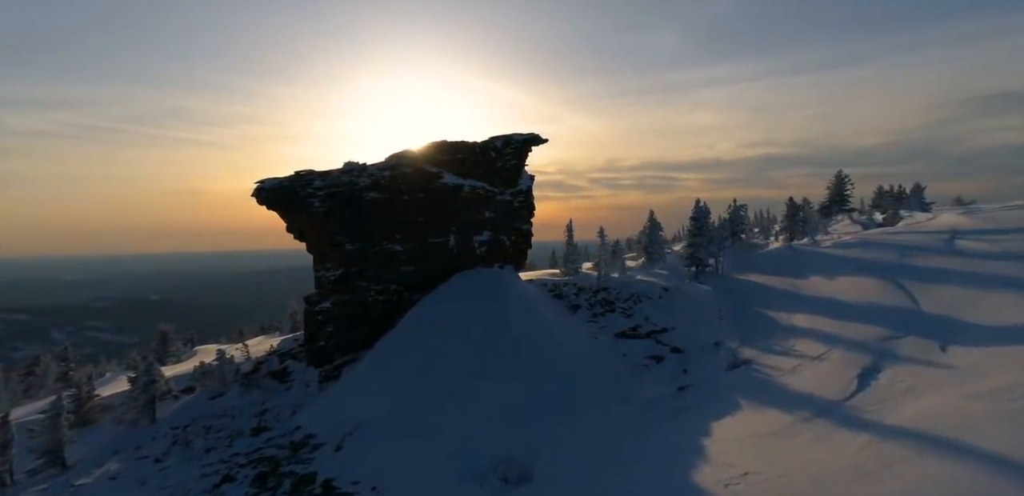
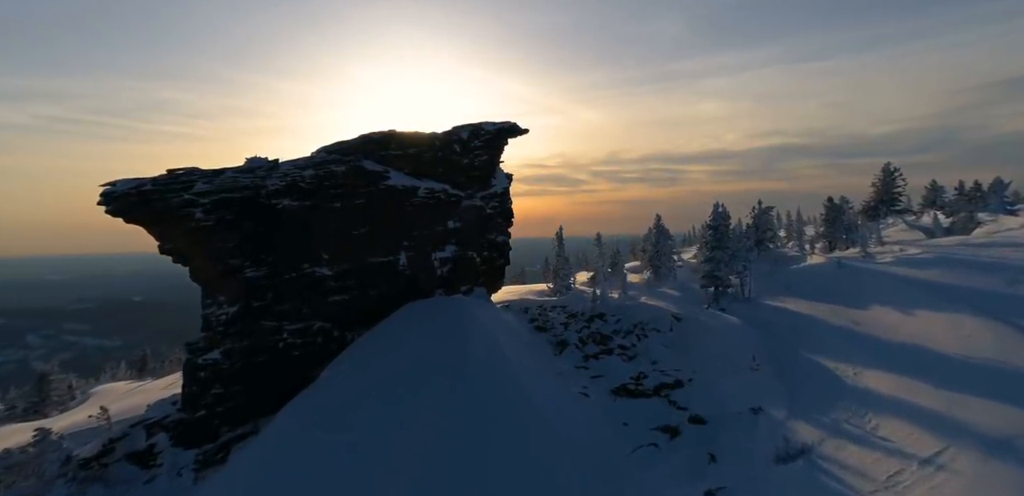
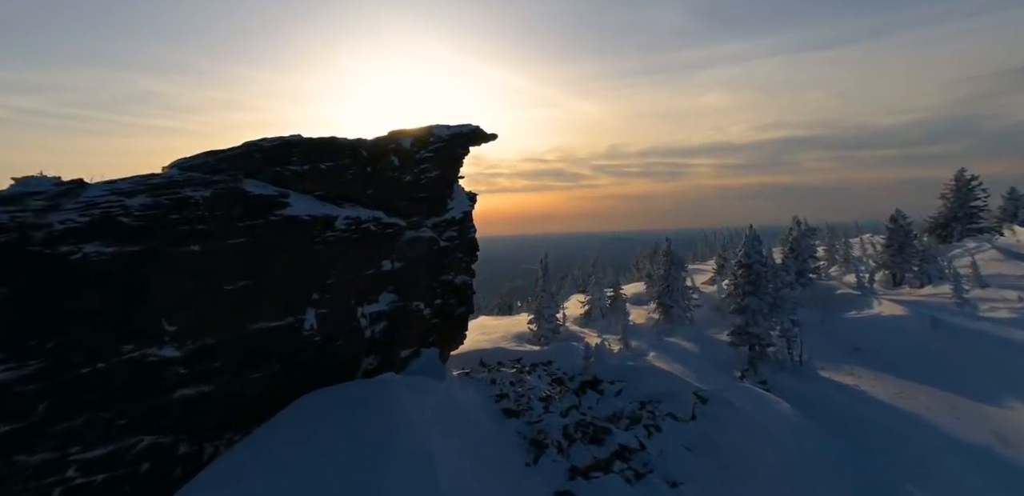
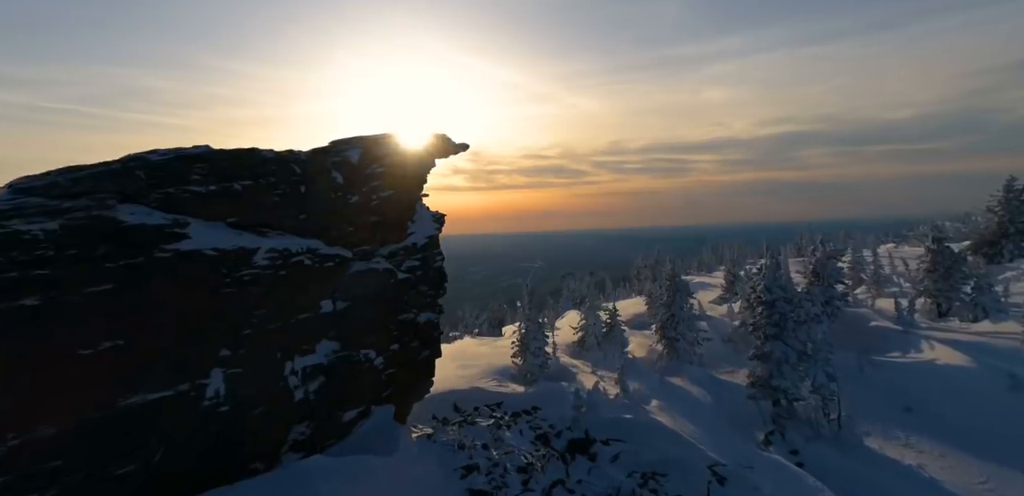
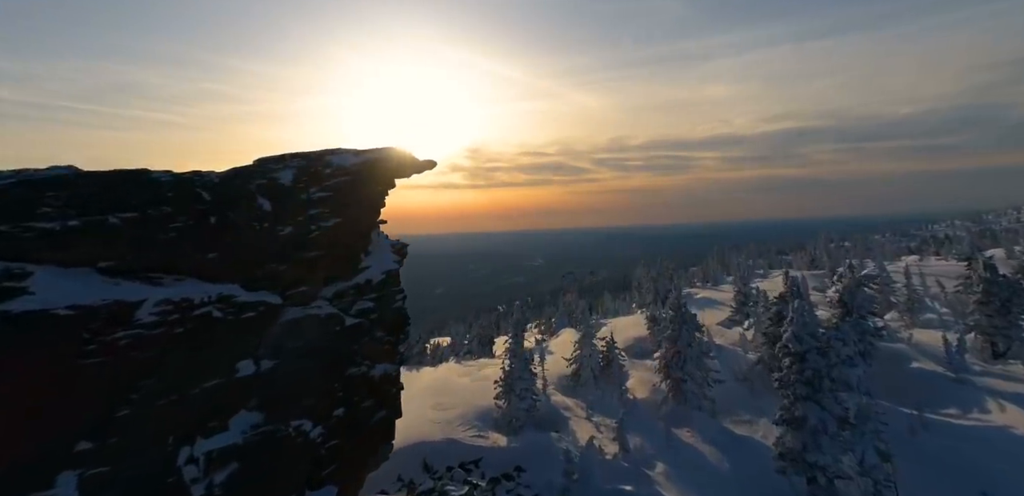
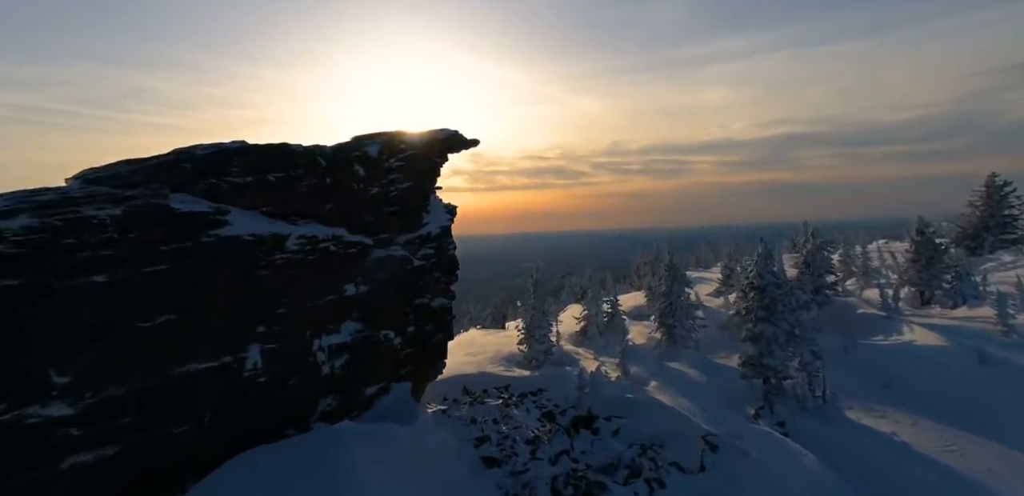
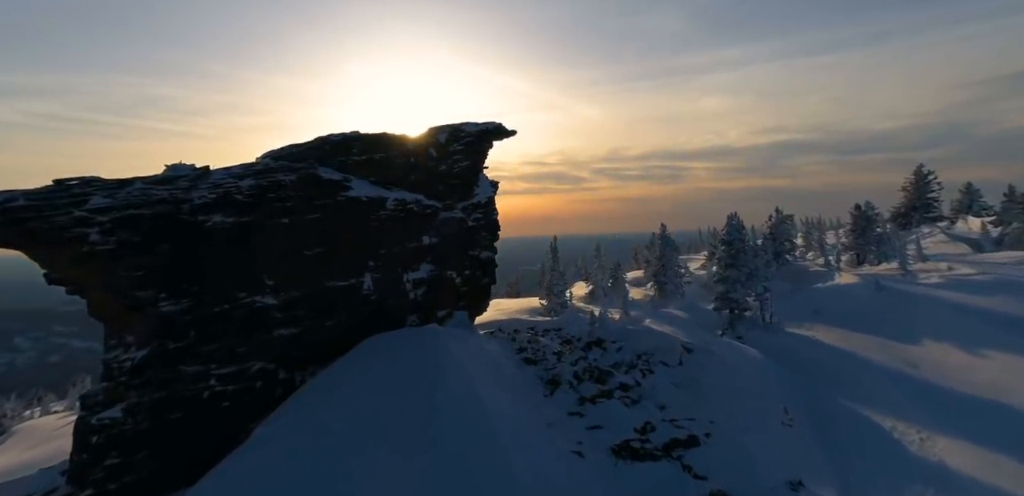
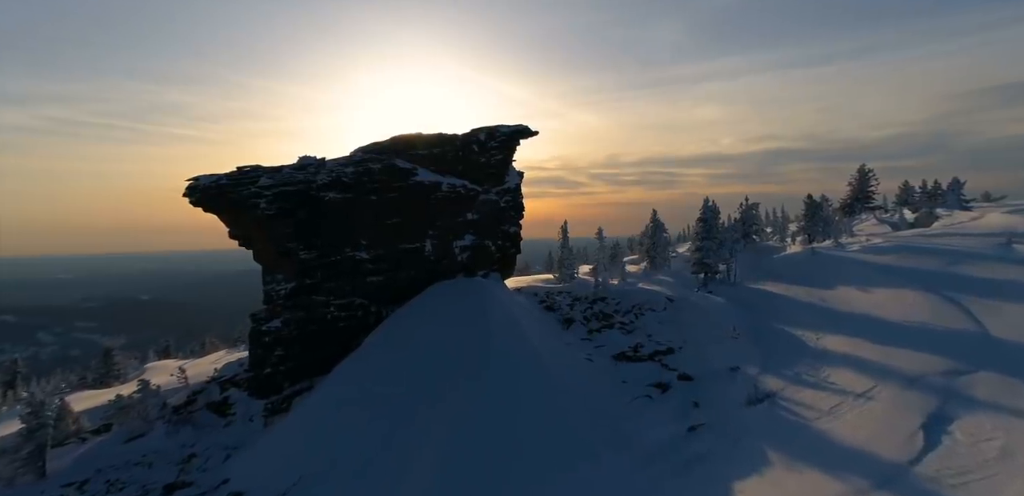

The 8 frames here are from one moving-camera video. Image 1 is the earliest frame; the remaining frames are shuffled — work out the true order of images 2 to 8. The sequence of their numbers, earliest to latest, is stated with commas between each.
8, 2, 7, 3, 6, 4, 5
